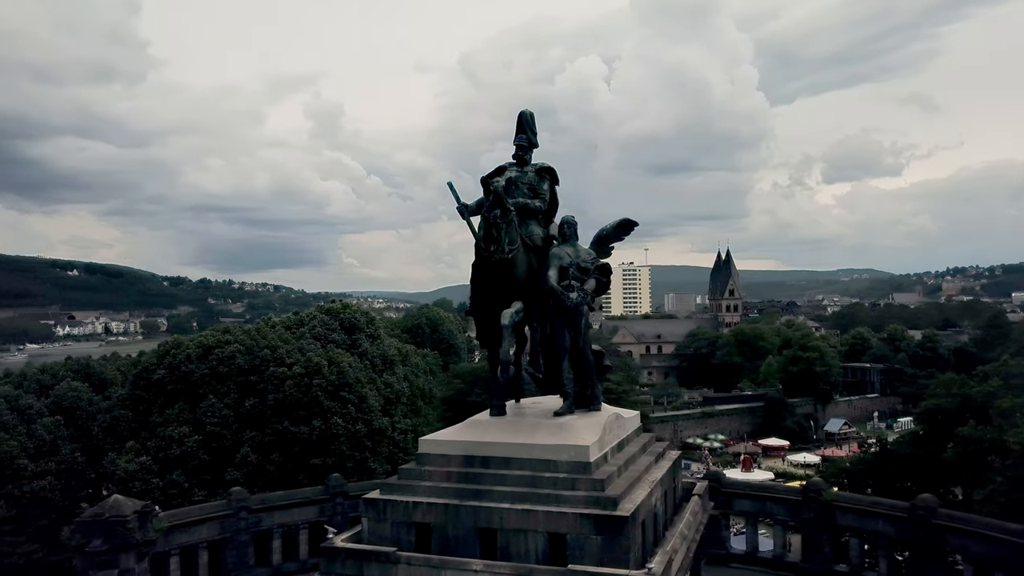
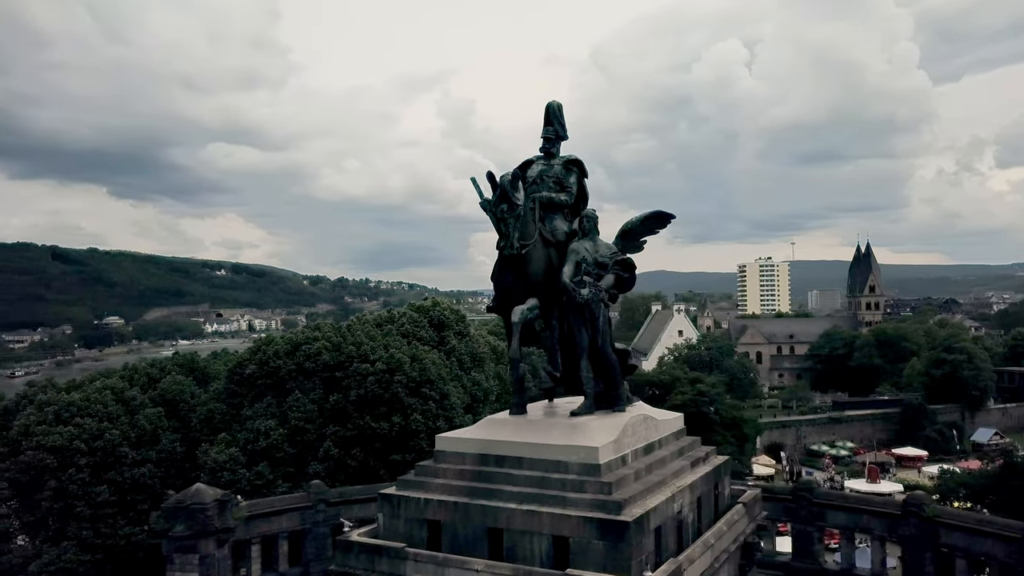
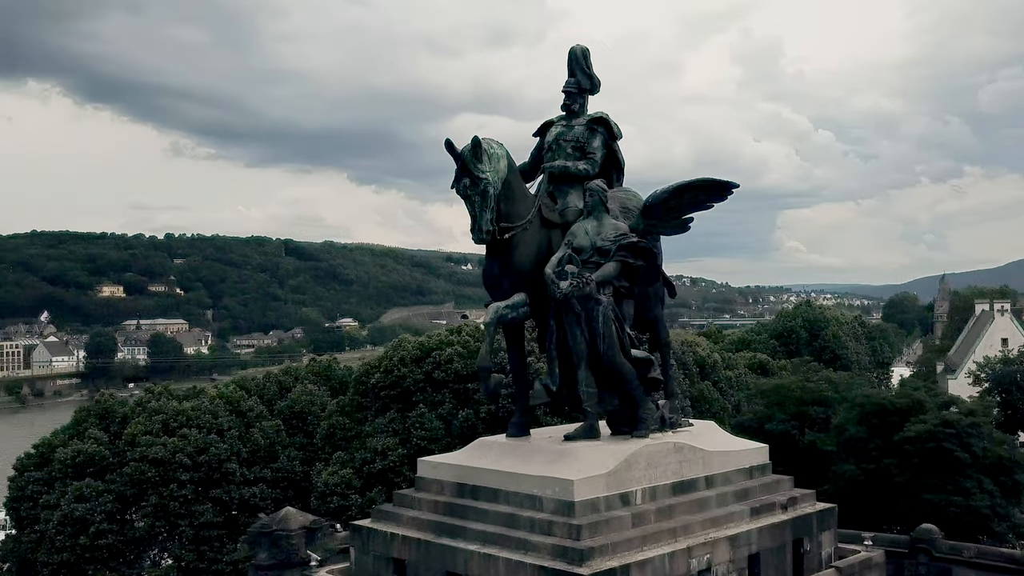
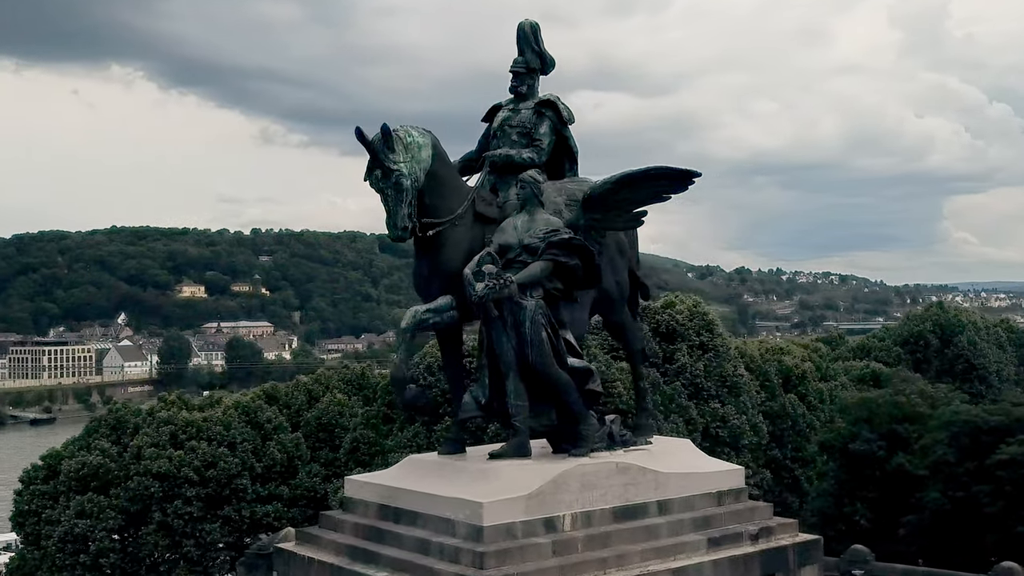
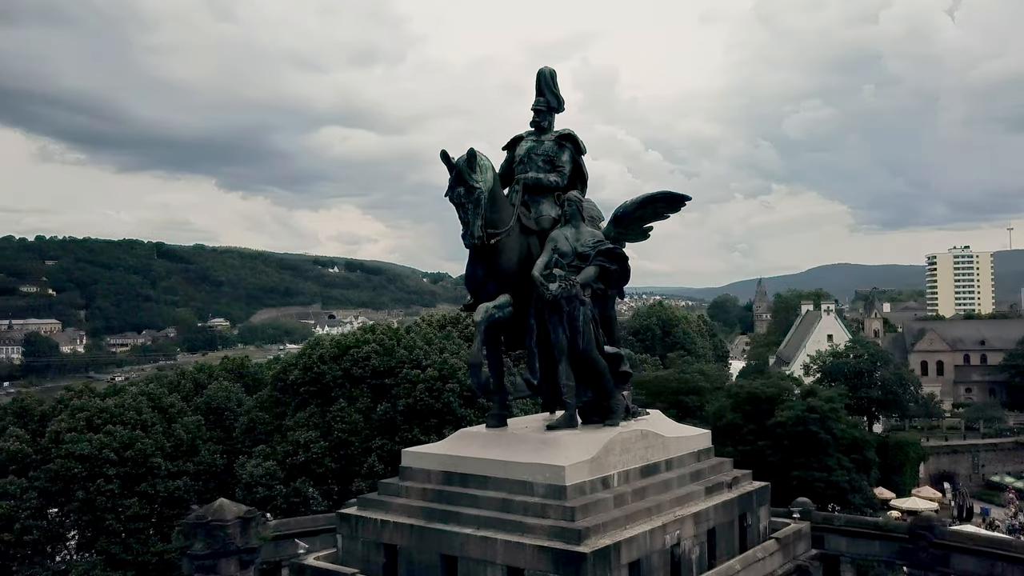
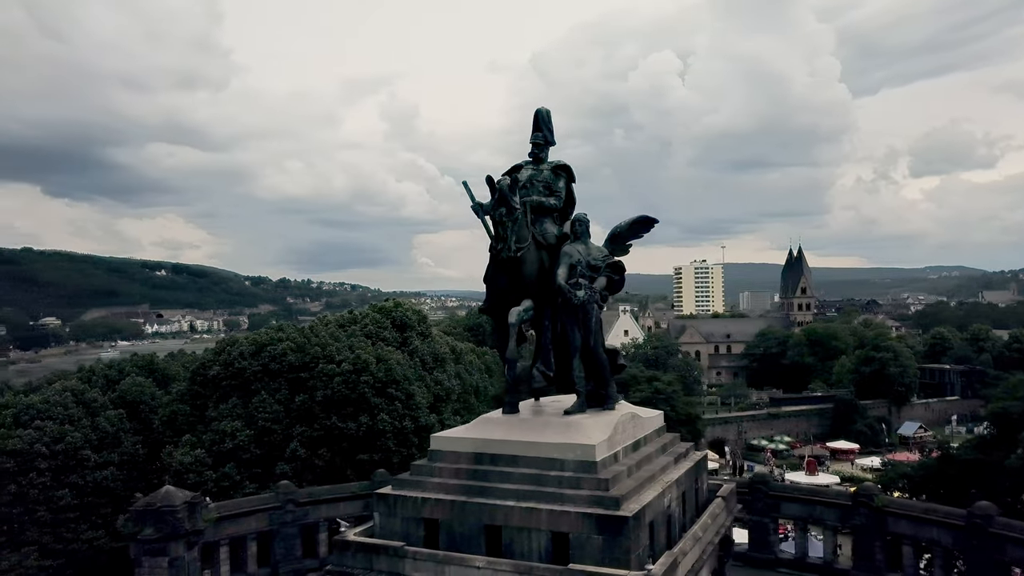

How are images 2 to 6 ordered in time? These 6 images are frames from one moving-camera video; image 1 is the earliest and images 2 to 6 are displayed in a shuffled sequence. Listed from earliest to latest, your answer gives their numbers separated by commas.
6, 2, 5, 3, 4
